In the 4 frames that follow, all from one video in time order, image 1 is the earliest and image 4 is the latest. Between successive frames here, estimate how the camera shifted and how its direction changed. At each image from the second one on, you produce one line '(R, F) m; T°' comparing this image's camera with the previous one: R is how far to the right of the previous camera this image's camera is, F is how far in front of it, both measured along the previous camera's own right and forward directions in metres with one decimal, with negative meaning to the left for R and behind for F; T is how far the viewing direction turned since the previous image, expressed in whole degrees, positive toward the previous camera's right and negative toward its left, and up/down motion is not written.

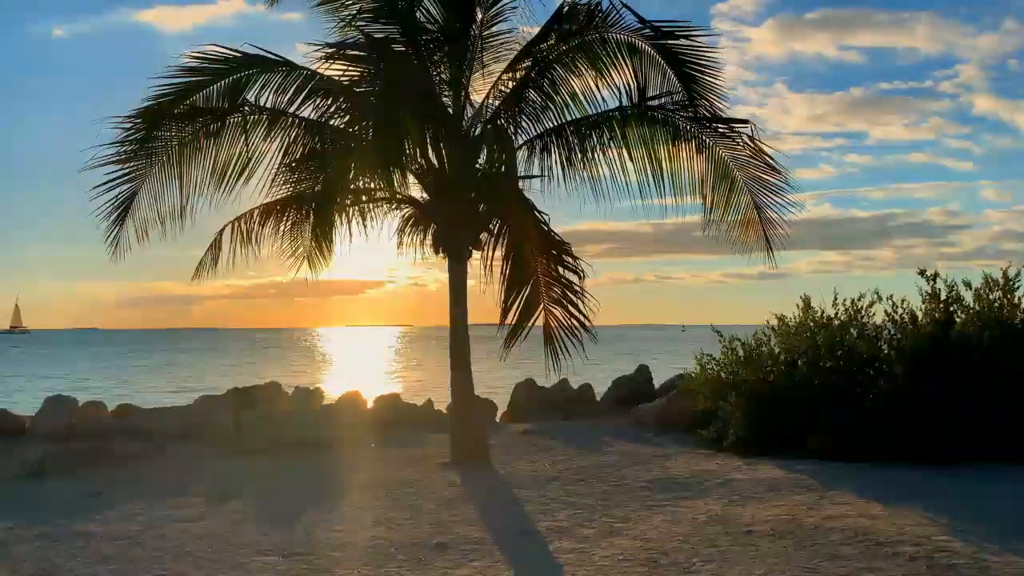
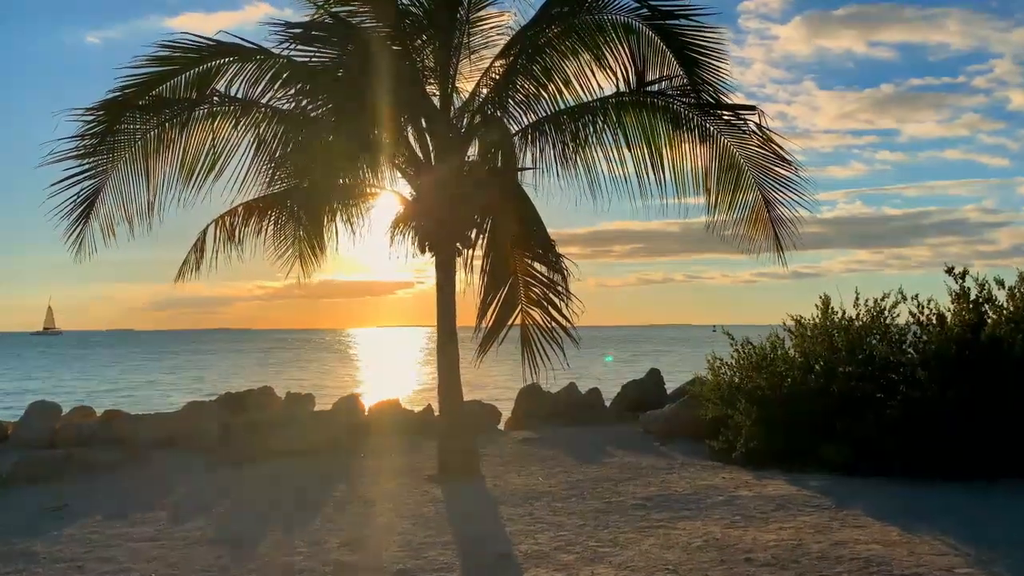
(+0.4, +0.6) m; -2°
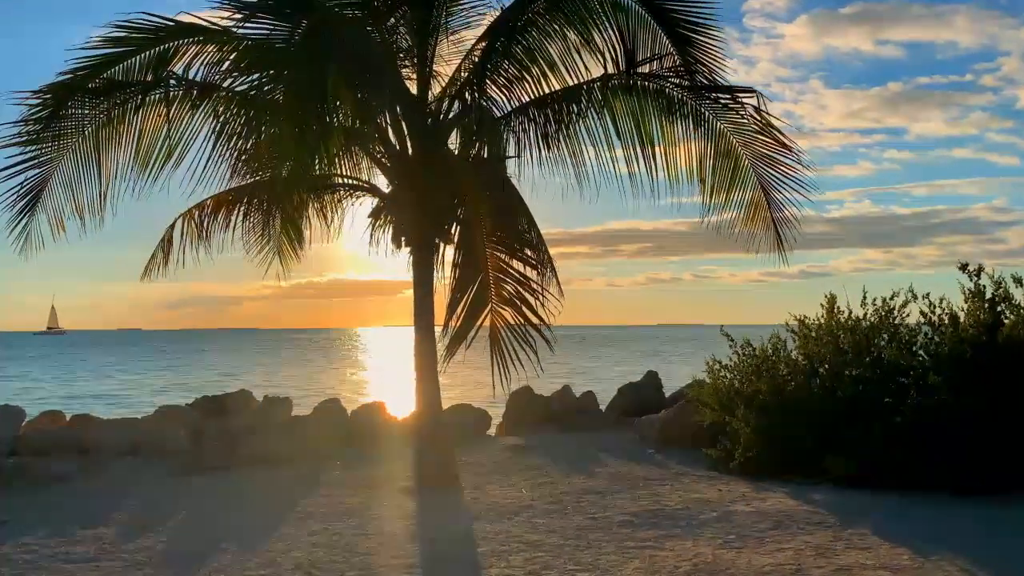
(+0.2, +0.6) m; 0°
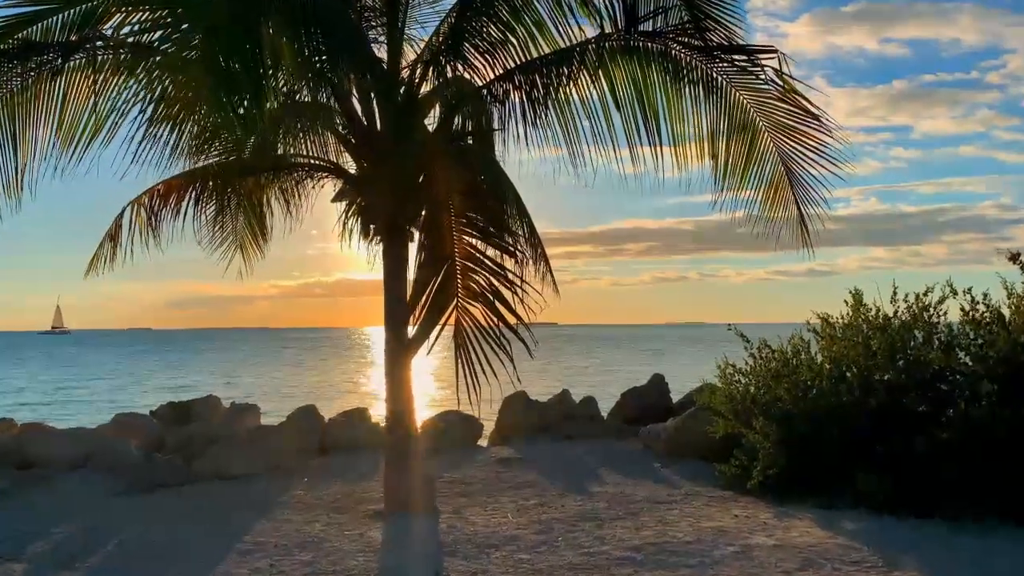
(+0.2, +1.0) m; 0°
